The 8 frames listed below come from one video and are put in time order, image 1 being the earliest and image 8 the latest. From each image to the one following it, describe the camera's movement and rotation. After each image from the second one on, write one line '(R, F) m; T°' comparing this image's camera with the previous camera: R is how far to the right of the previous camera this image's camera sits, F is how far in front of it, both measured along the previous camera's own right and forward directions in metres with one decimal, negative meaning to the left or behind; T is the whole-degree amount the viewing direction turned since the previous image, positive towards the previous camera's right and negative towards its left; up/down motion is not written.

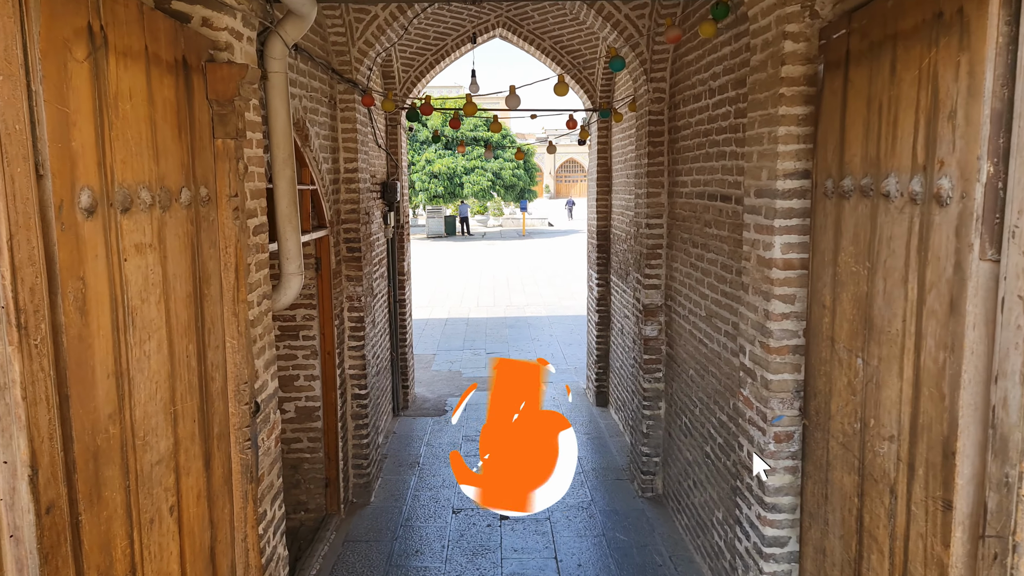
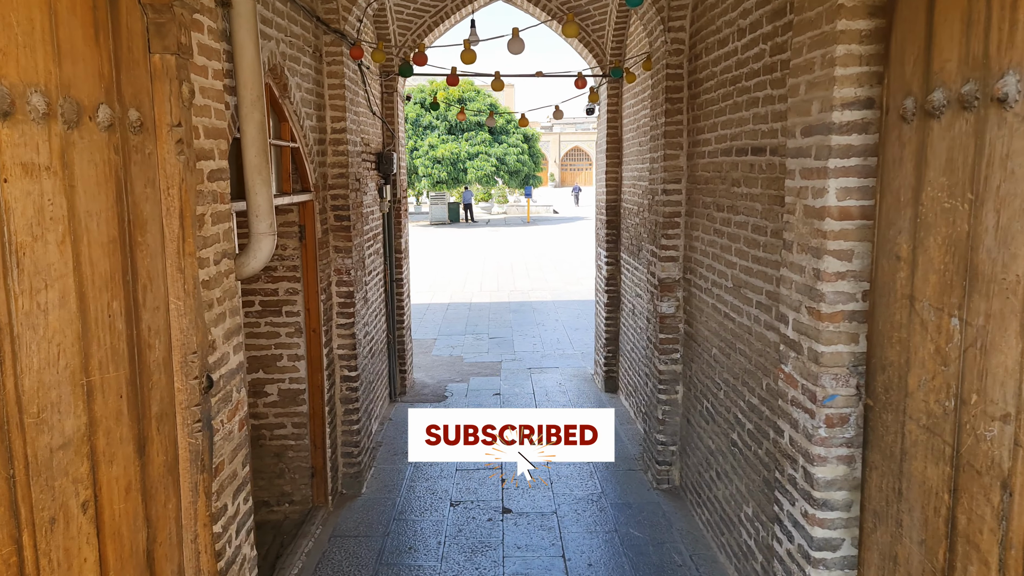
(0.0, +0.4) m; 0°
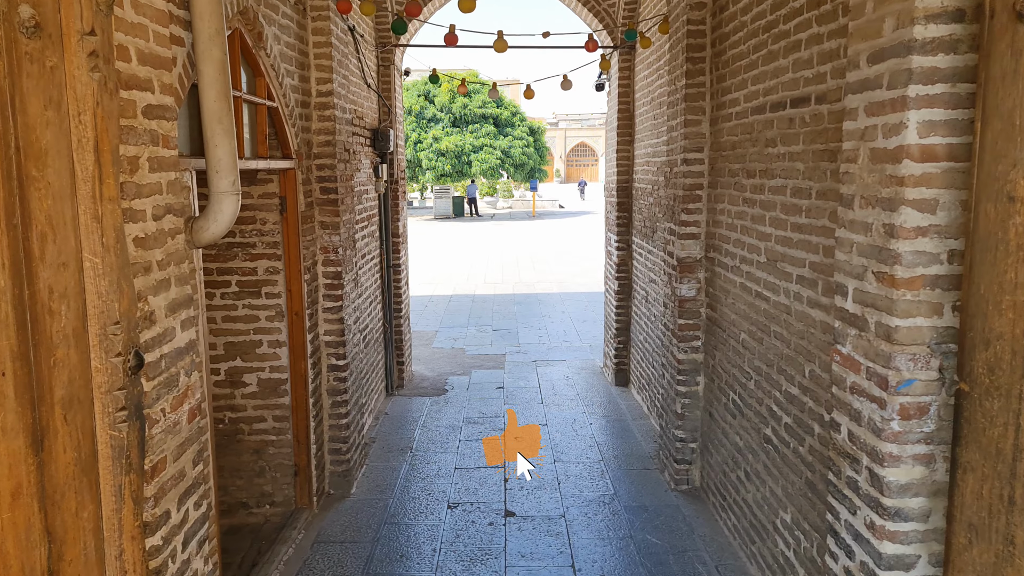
(0.0, +0.4) m; 0°
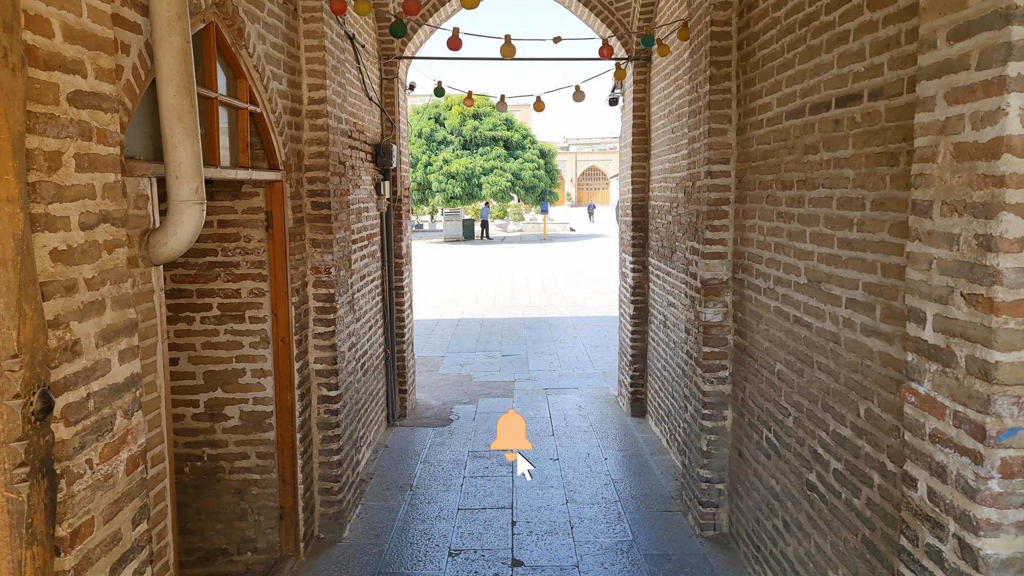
(0.0, +0.4) m; -1°
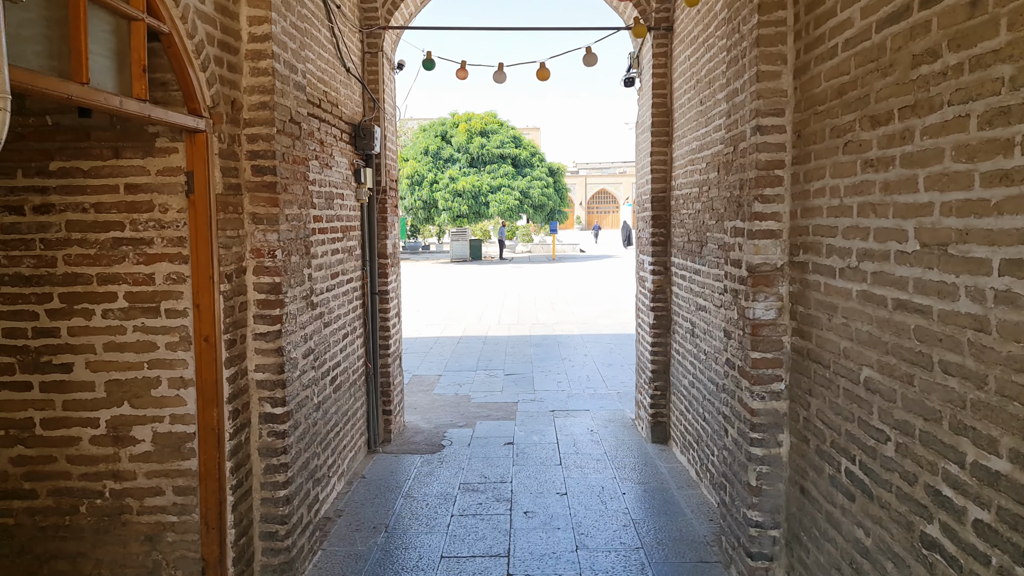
(+0.1, +0.8) m; -1°
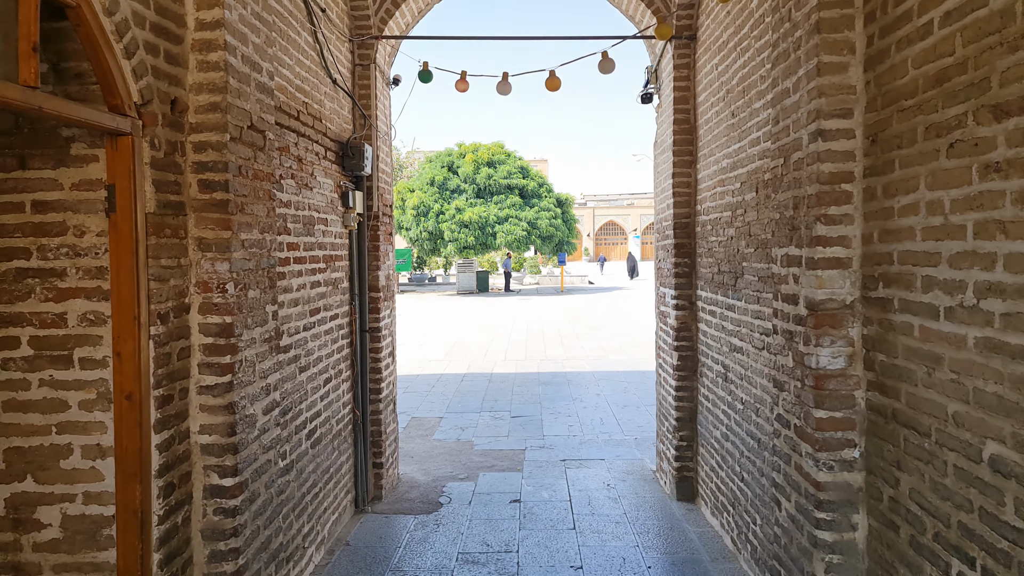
(0.0, +0.6) m; -1°
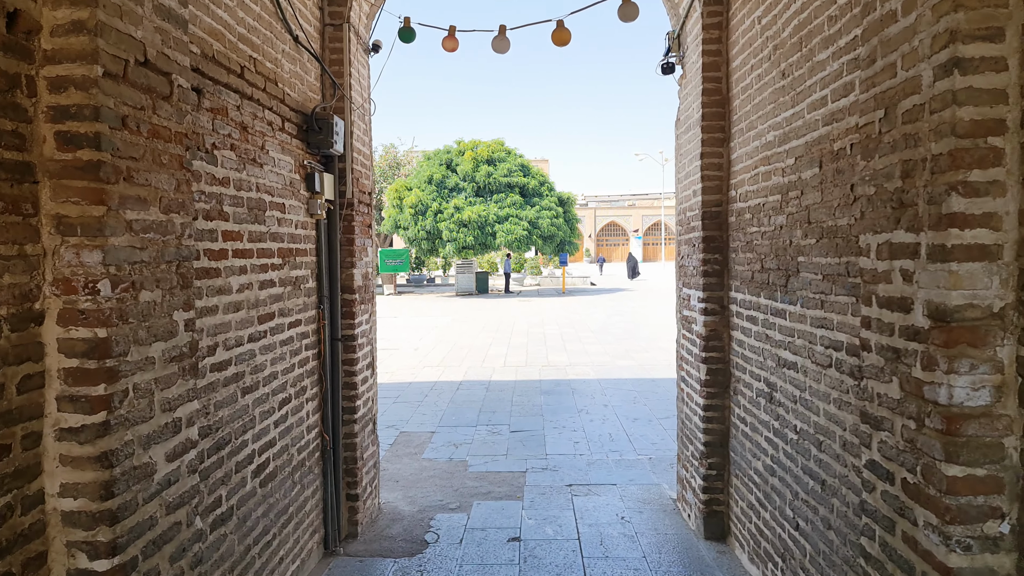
(0.0, +0.7) m; 0°
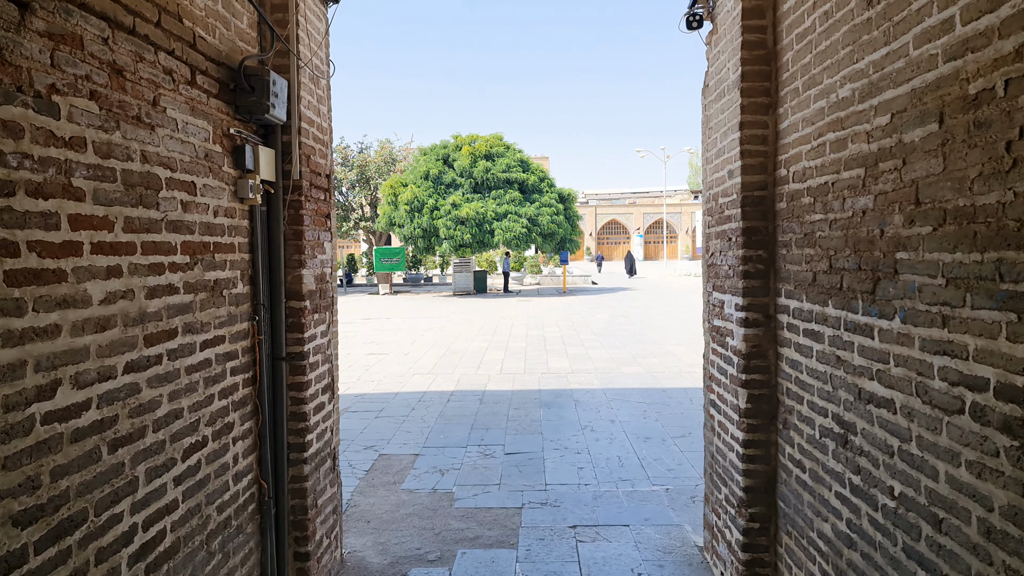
(0.0, +0.8) m; 0°
